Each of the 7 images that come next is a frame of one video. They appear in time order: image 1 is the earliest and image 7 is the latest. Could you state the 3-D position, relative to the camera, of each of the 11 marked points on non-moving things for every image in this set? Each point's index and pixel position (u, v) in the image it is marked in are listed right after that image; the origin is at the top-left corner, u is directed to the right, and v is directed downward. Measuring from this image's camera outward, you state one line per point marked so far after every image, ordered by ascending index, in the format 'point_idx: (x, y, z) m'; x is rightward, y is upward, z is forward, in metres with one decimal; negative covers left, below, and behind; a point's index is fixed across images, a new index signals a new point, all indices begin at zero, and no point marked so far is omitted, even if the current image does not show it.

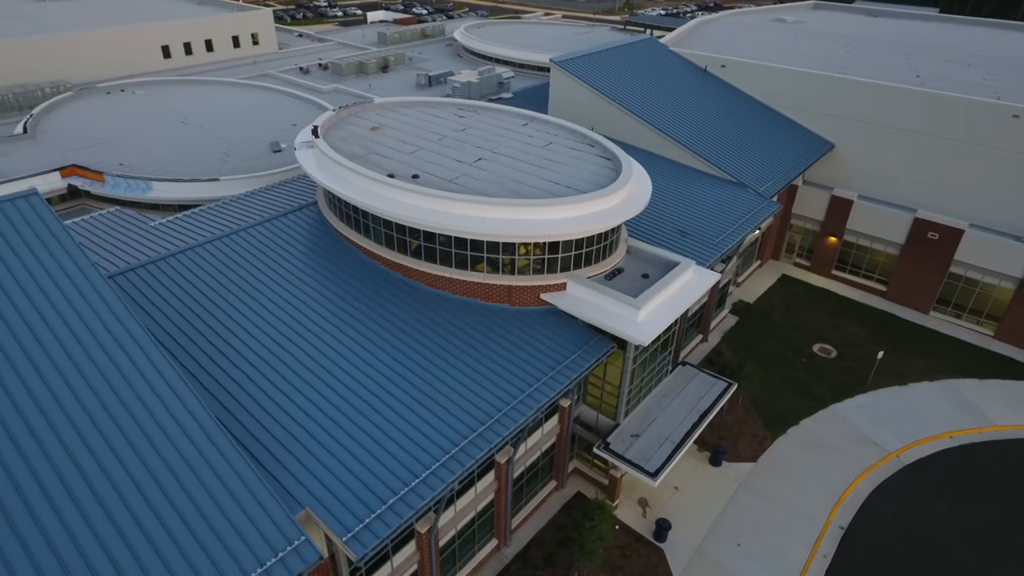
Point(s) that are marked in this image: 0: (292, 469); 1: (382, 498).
0: (-5.8, -4.6, +15.7) m
1: (-3.3, -5.2, +15.4) m
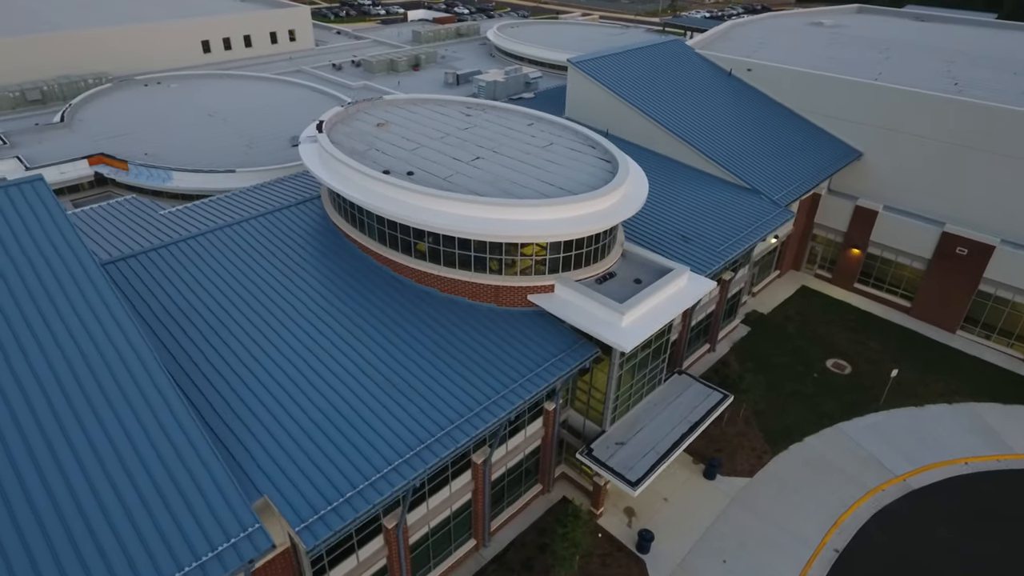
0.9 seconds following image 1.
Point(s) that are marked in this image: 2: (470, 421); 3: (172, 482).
0: (-6.7, -4.4, +16.0) m
1: (-4.3, -5.0, +15.5) m
2: (-1.4, -3.8, +18.0) m
3: (-7.8, -4.5, +14.4) m
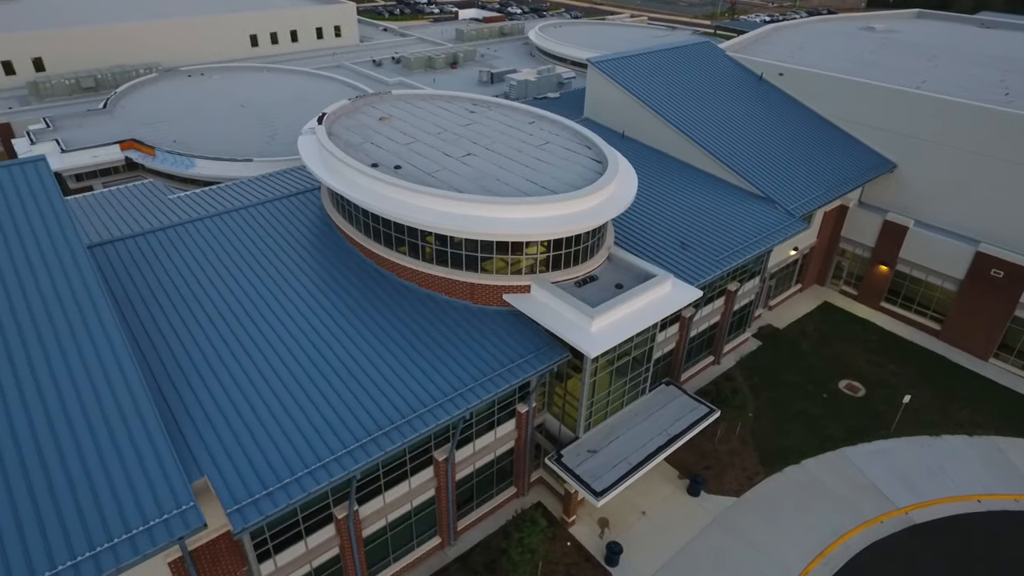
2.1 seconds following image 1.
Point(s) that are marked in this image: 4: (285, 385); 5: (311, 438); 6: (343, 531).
0: (-8.2, -3.9, +16.3) m
1: (-5.9, -4.7, +15.6) m
2: (-2.7, -3.7, +17.9) m
3: (-9.4, -4.0, +14.8) m
4: (-6.7, -2.9, +18.1) m
5: (-5.4, -4.0, +16.7) m
6: (-4.9, -7.0, +18.2) m
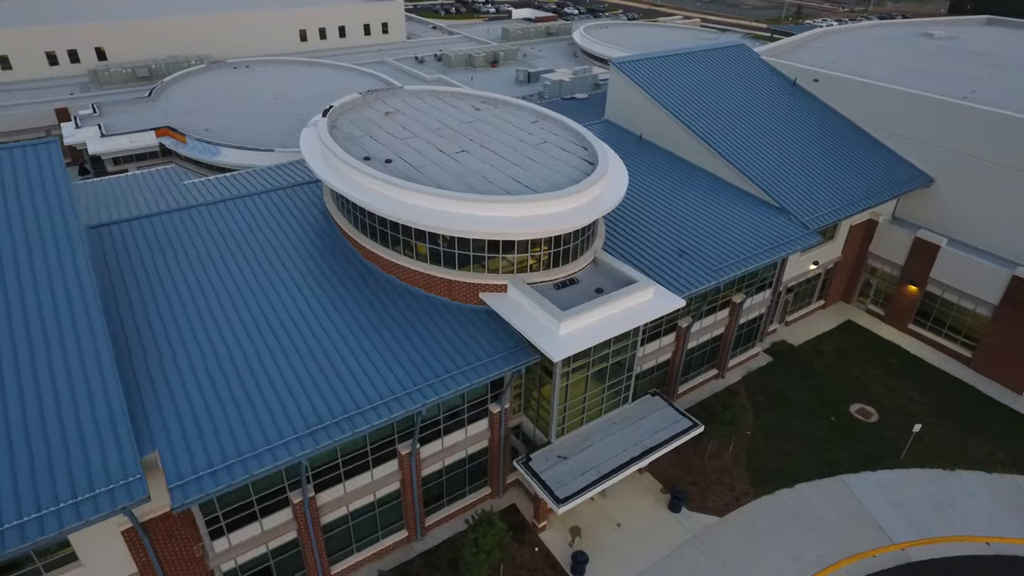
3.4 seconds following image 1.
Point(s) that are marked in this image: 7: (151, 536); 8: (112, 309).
0: (-9.5, -3.4, +16.9) m
1: (-7.3, -4.3, +16.0) m
2: (-3.9, -3.5, +17.9) m
3: (-10.8, -3.4, +15.5) m
4: (-7.8, -2.4, +18.5) m
5: (-6.8, -3.7, +17.1) m
6: (-6.3, -6.7, +18.4) m
7: (-9.4, -6.5, +16.4) m
8: (-12.8, -0.8, +19.8) m
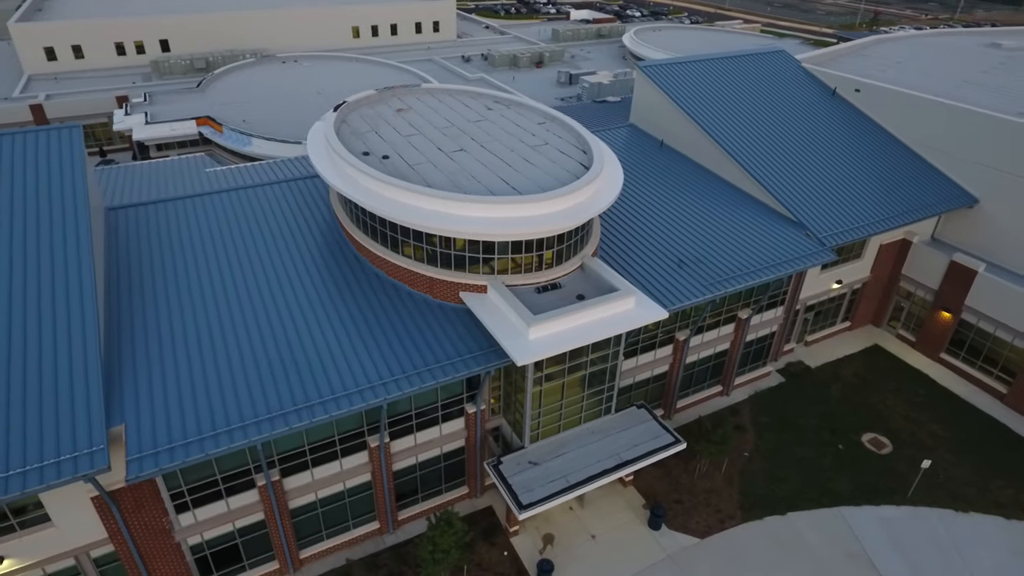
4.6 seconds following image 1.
0: (-10.7, -2.9, +17.7) m
1: (-8.6, -3.9, +16.6) m
2: (-5.0, -3.3, +18.2) m
3: (-12.1, -2.8, +16.4) m
4: (-8.8, -2.0, +19.1) m
5: (-7.9, -3.3, +17.6) m
6: (-7.5, -6.4, +18.9) m
7: (-10.8, -6.0, +17.2) m
8: (-13.5, -0.1, +20.9) m
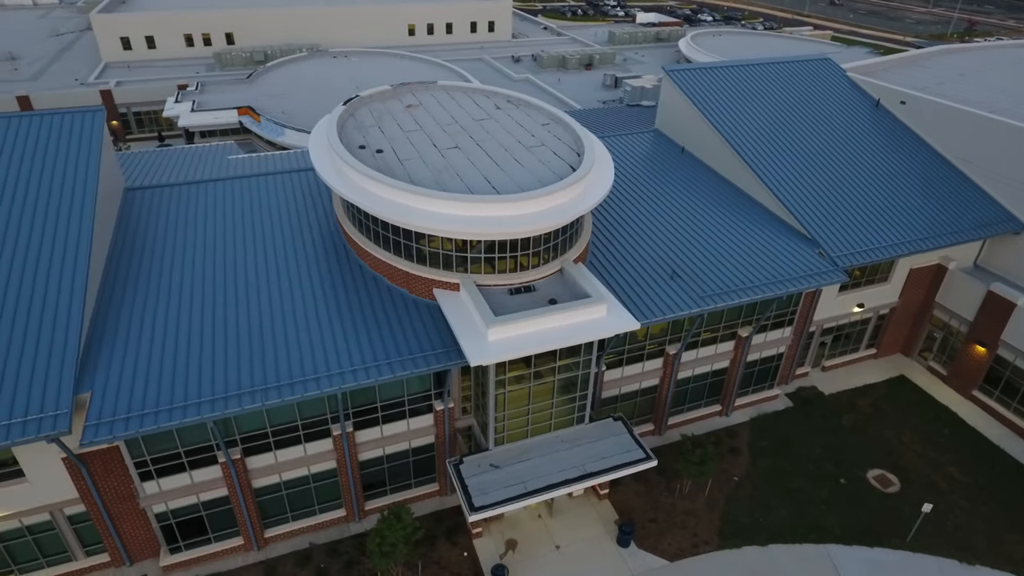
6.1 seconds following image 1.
0: (-12.0, -2.1, +18.6) m
1: (-10.1, -3.3, +17.3) m
2: (-6.3, -2.9, +18.6) m
3: (-13.5, -2.0, +17.5) m
4: (-9.9, -1.4, +19.9) m
5: (-9.3, -2.7, +18.3) m
6: (-8.9, -5.8, +19.5) m
7: (-12.3, -5.3, +18.1) m
8: (-14.3, +0.8, +22.1) m
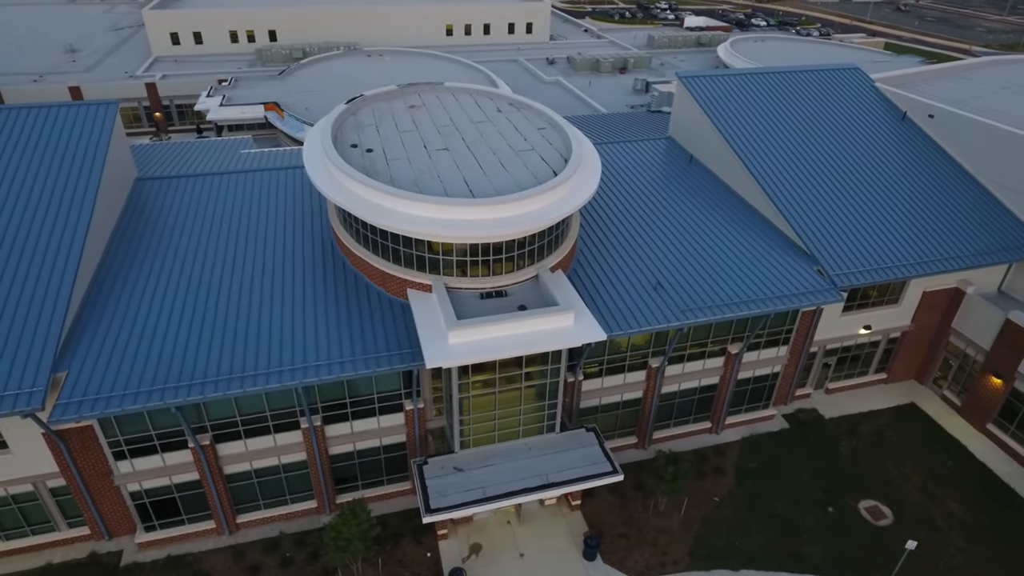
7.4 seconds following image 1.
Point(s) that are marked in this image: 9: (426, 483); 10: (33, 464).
0: (-13.1, -1.7, +19.5) m
1: (-11.4, -3.0, +18.1) m
2: (-7.5, -2.8, +19.0) m
3: (-14.7, -1.4, +18.5) m
4: (-10.9, -1.1, +20.6) m
5: (-10.5, -2.4, +18.9) m
6: (-10.1, -5.5, +20.2) m
7: (-13.6, -4.8, +19.0) m
8: (-15.0, +1.4, +23.2) m
9: (-2.7, -6.2, +20.0) m
10: (-14.9, -5.5, +19.4) m
